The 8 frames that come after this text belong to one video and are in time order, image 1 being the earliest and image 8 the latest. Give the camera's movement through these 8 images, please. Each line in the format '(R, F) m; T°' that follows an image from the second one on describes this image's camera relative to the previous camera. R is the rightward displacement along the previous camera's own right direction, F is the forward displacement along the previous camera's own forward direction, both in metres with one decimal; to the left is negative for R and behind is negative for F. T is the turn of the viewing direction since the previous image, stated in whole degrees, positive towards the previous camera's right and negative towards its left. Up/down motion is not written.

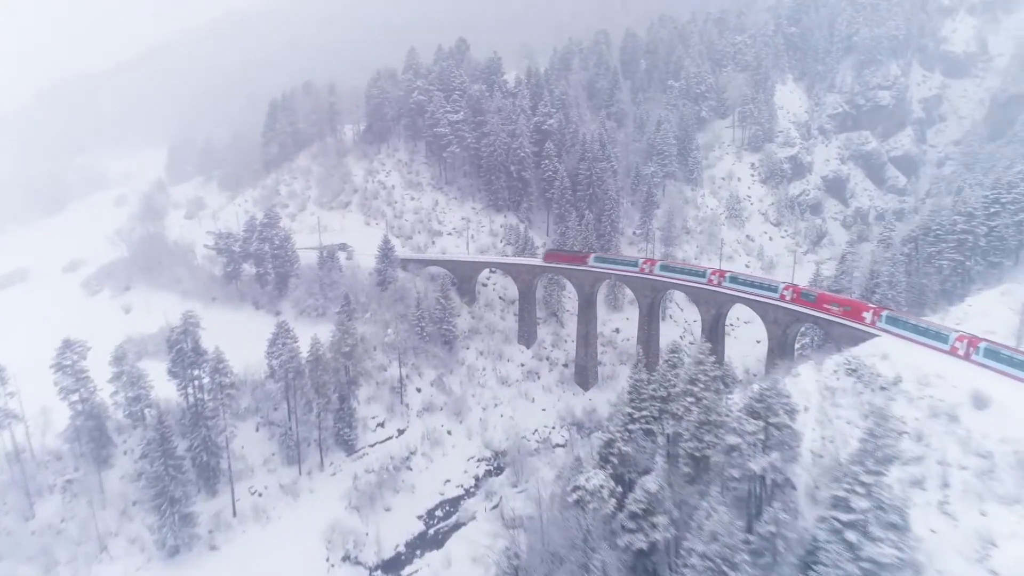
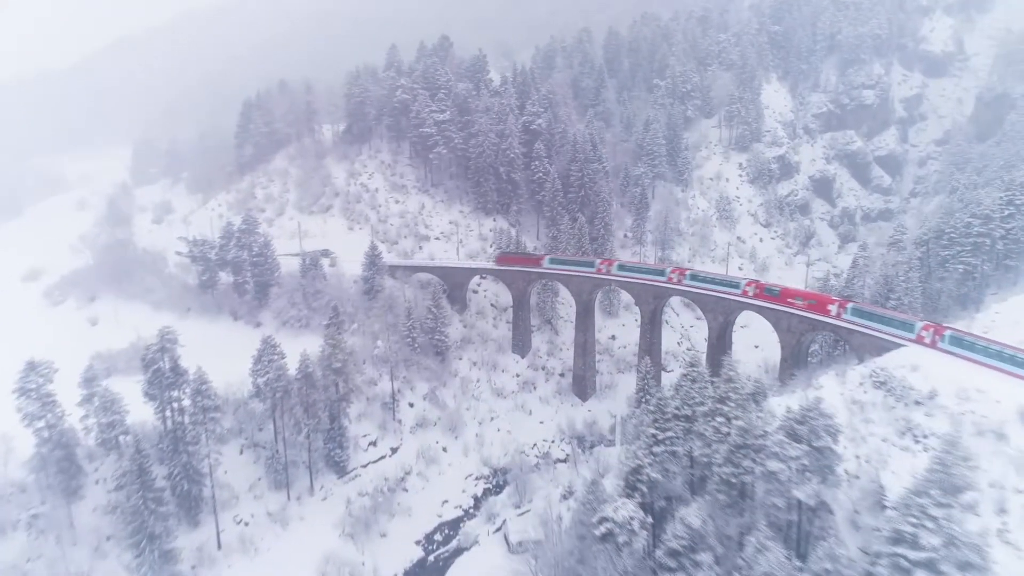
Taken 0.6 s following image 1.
(-1.8, +2.4) m; +2°
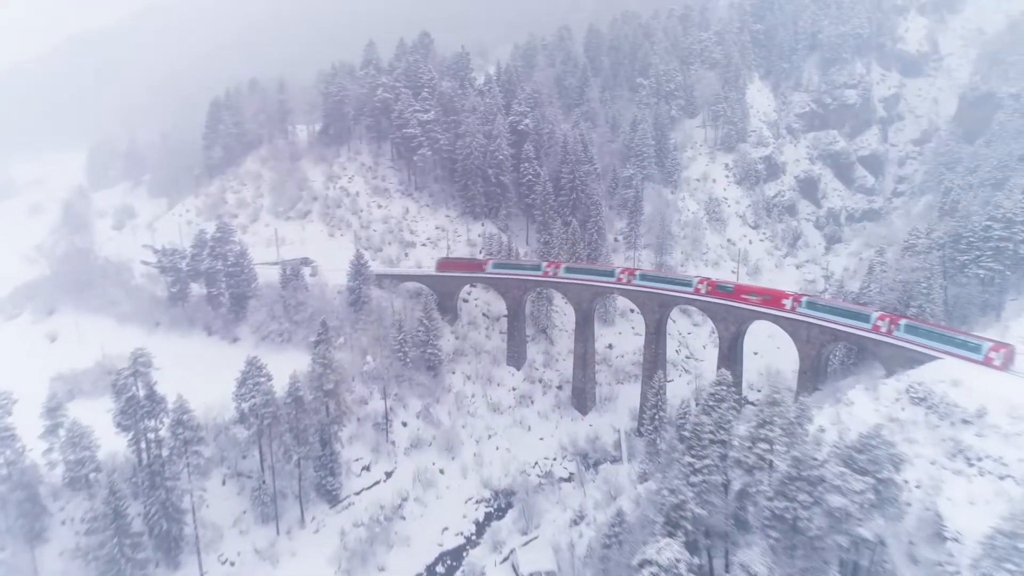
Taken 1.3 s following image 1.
(-2.1, +2.8) m; +3°
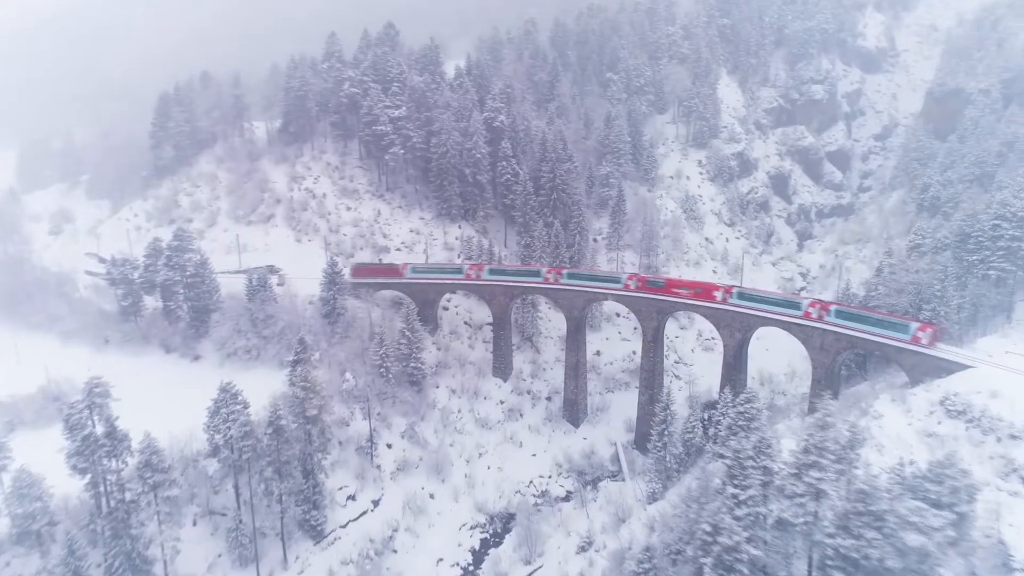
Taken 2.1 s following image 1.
(-2.5, +3.1) m; +4°
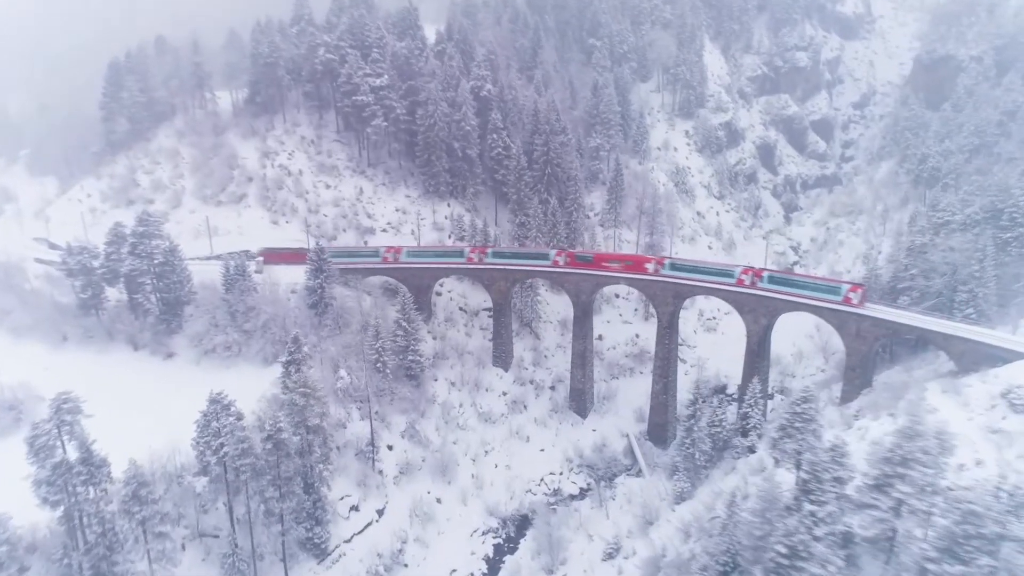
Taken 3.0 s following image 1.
(-2.8, +3.4) m; +3°
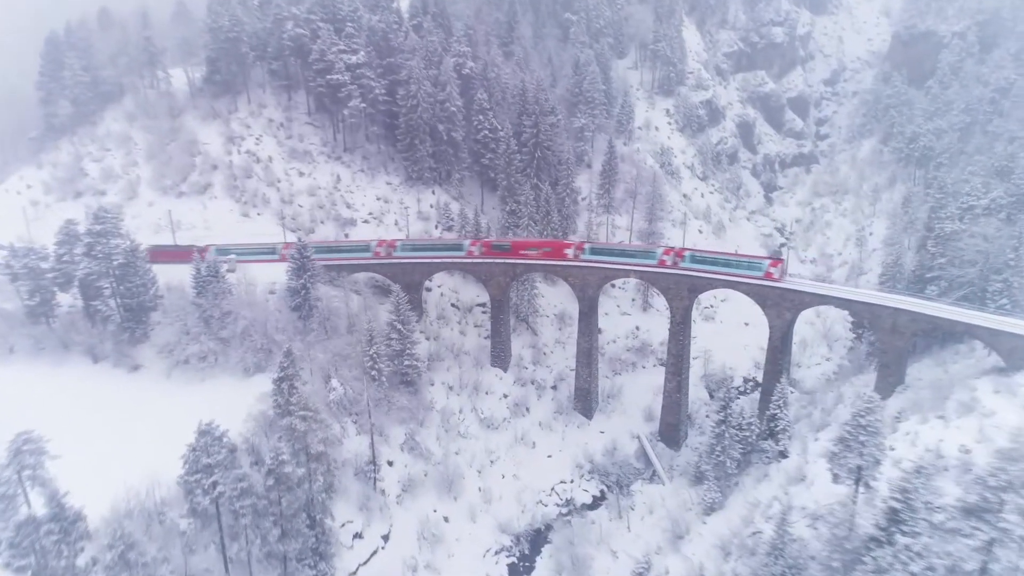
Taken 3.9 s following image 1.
(-2.8, +3.3) m; +4°
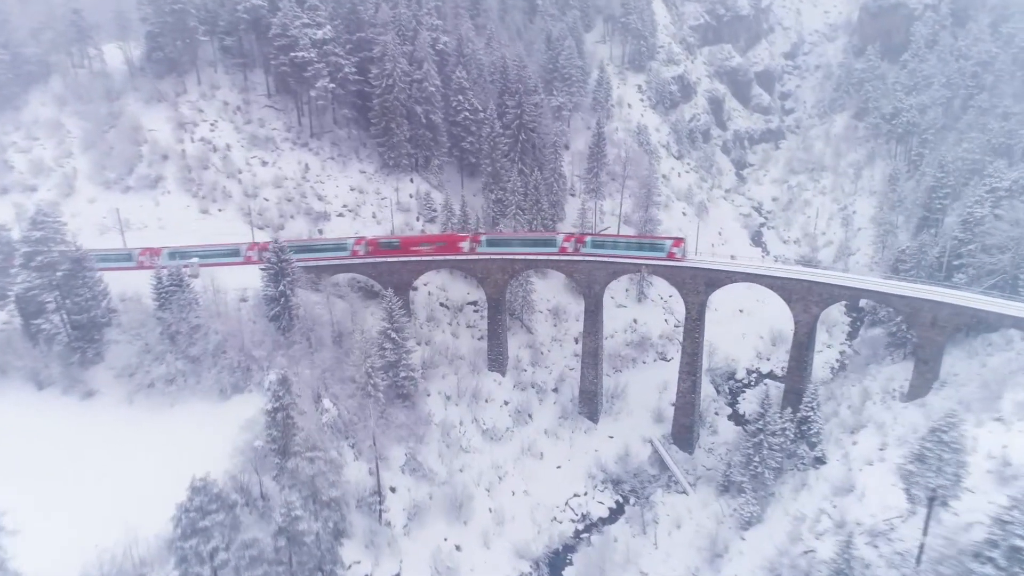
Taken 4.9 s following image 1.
(-3.1, +3.6) m; +5°
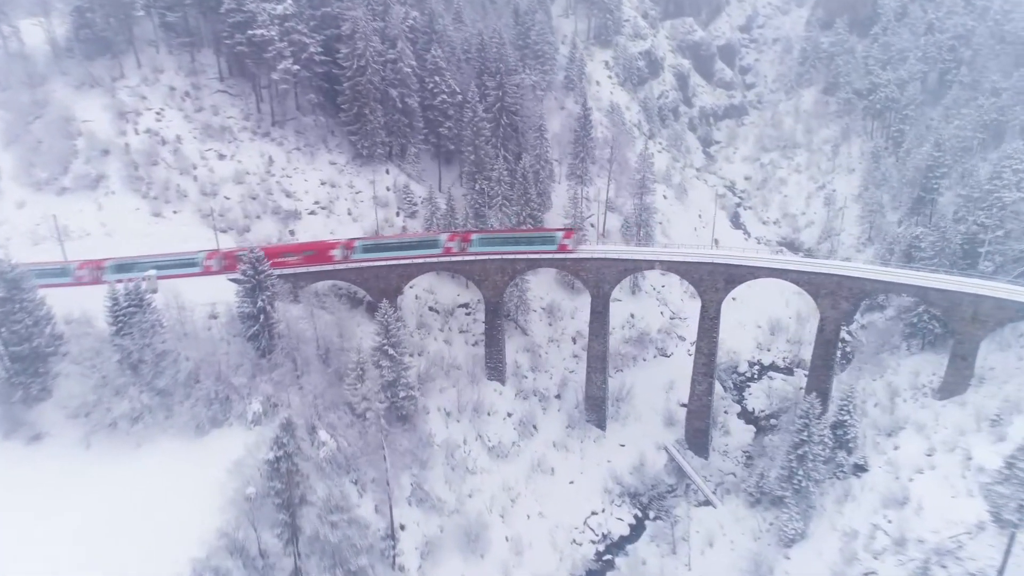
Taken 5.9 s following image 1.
(-3.1, +3.5) m; +5°
